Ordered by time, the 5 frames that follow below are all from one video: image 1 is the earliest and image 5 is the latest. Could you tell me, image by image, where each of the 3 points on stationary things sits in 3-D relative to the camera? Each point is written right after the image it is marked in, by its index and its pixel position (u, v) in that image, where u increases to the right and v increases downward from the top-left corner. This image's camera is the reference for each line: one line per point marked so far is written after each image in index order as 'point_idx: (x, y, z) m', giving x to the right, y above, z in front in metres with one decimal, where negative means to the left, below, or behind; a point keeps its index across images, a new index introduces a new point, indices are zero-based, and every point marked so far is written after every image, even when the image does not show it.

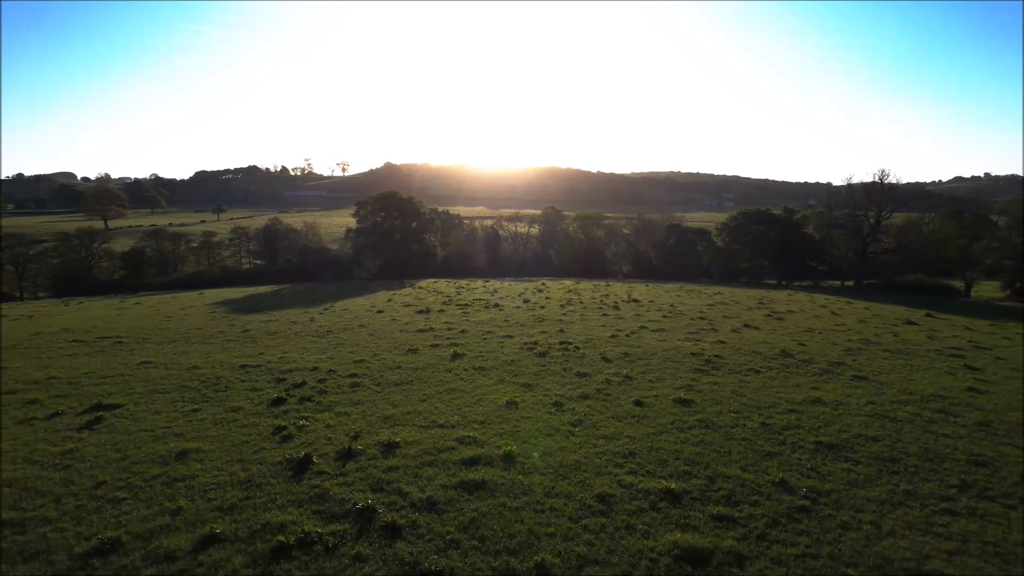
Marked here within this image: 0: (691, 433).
0: (+4.8, -3.9, +14.2) m
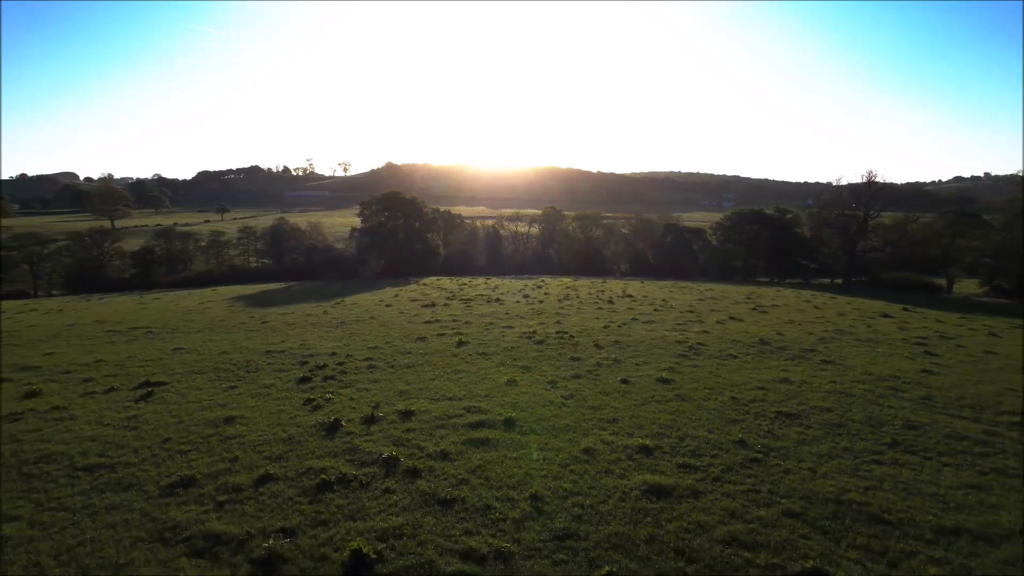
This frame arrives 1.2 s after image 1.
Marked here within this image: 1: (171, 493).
0: (+4.8, -3.6, +16.2) m
1: (-6.7, -4.0, +10.5) m
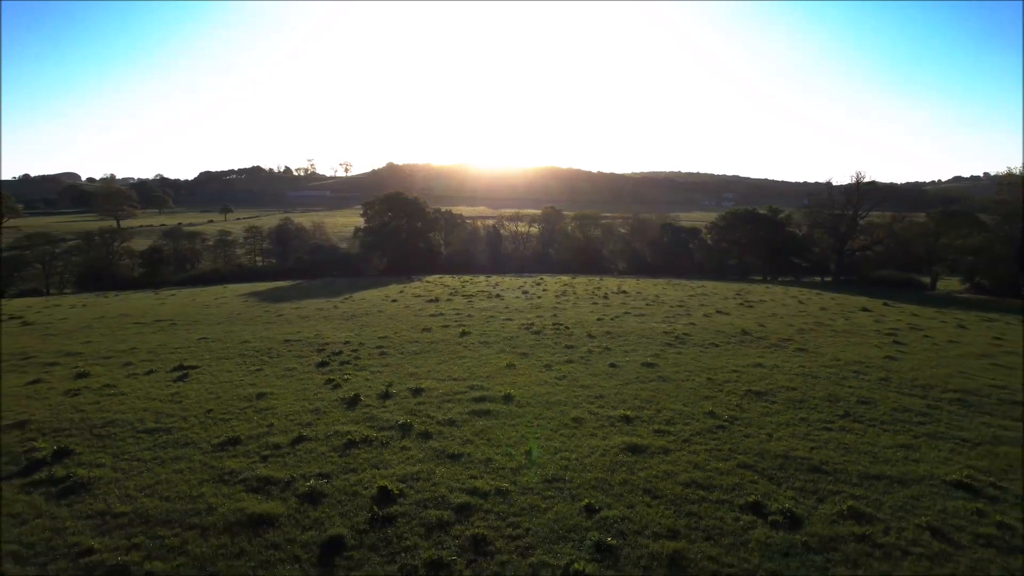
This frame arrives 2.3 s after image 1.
0: (+4.7, -3.3, +18.2) m
1: (-6.8, -3.8, +12.4) m
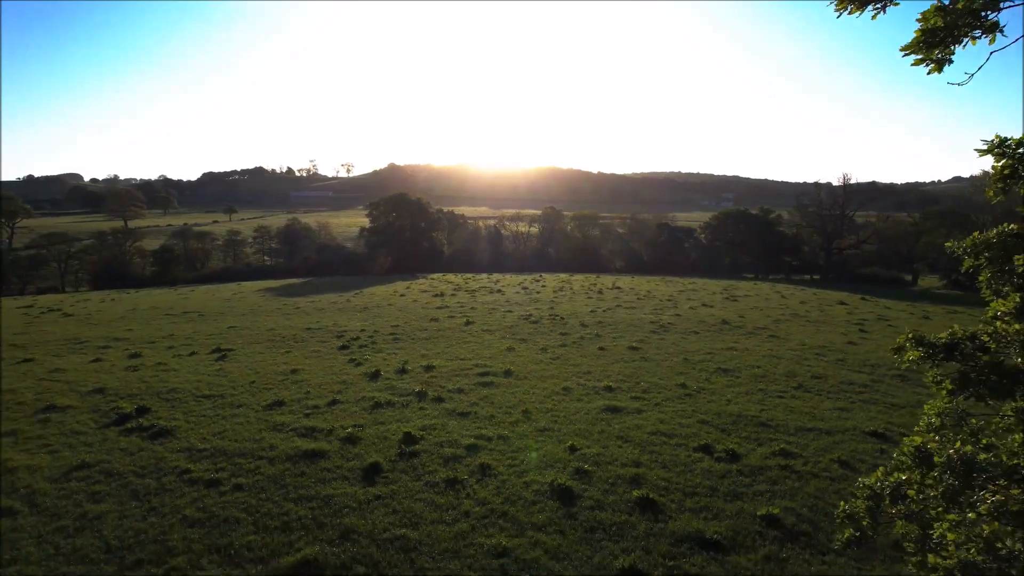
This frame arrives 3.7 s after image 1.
0: (+4.7, -2.9, +20.7) m
1: (-6.8, -3.4, +15.0) m
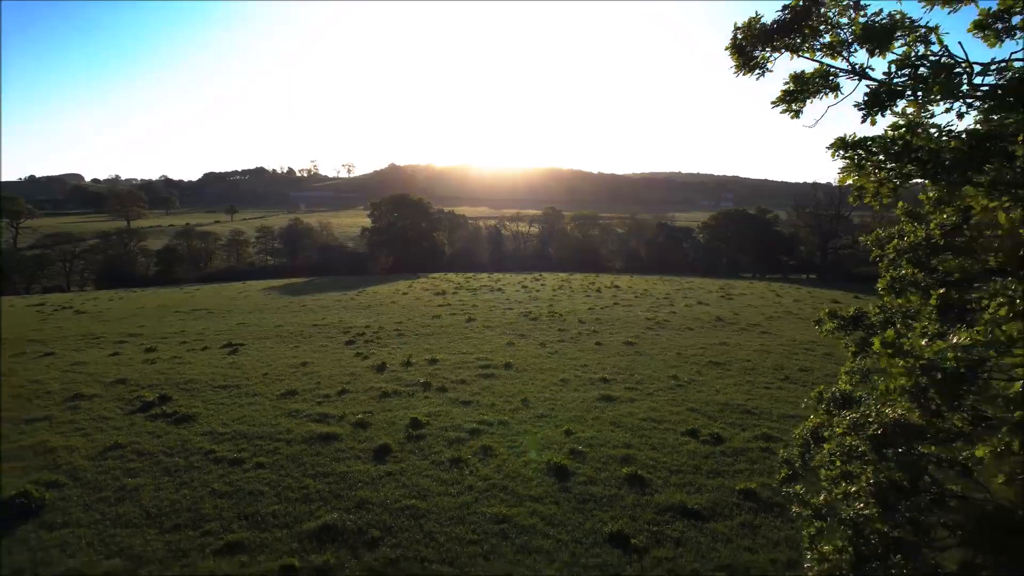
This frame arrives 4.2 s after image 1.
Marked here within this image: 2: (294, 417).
0: (+4.7, -2.8, +21.6) m
1: (-6.8, -3.3, +15.9) m
2: (-5.8, -3.4, +14.1) m
